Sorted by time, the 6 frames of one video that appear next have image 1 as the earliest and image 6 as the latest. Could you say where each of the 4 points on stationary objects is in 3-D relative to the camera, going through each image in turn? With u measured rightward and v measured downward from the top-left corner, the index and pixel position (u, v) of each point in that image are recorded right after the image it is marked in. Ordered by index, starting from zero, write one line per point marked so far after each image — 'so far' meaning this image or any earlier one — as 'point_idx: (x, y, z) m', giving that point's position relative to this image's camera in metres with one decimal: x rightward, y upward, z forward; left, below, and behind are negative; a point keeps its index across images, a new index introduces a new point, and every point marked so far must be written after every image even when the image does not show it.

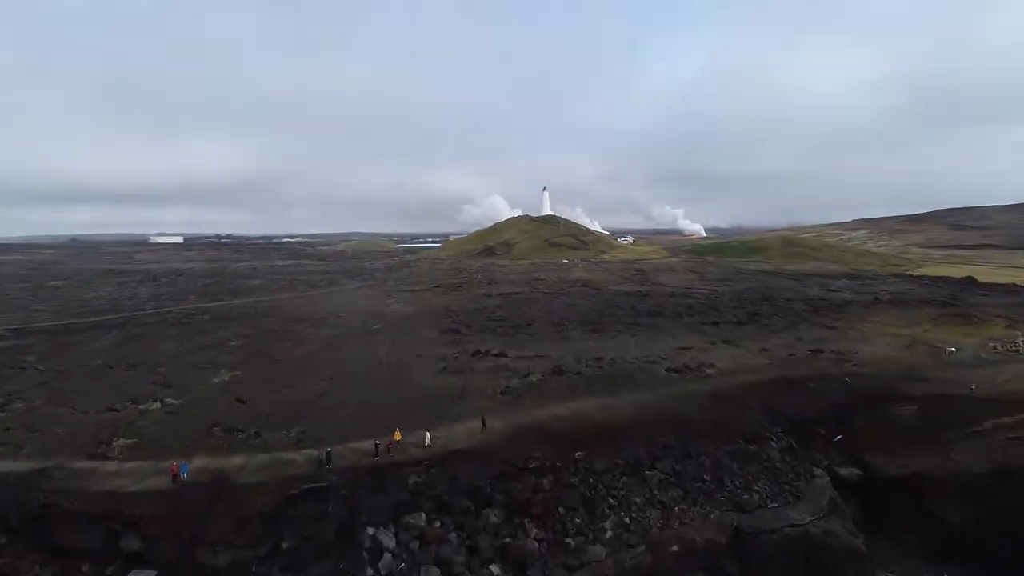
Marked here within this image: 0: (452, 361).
0: (-1.7, -2.1, +18.9) m
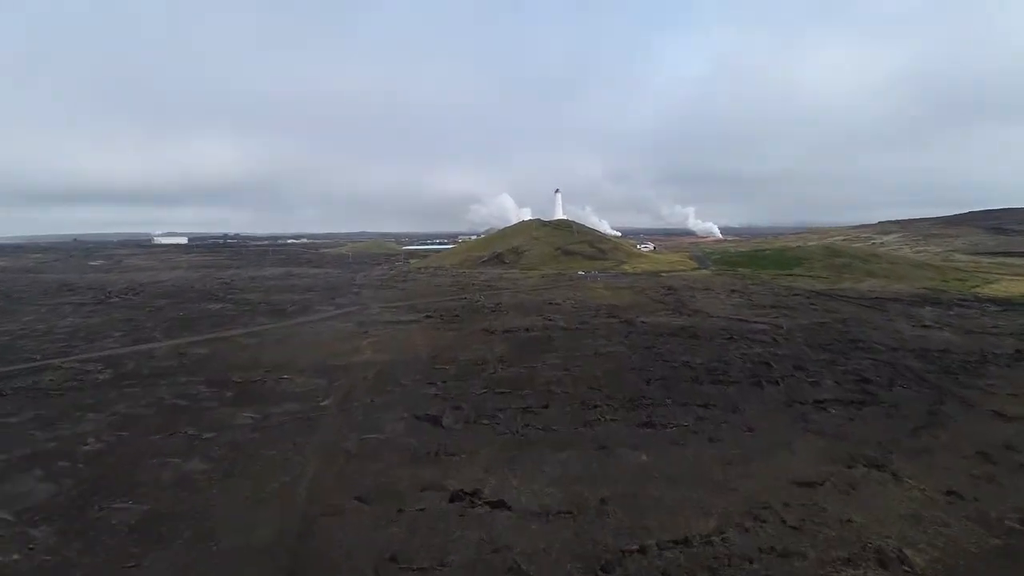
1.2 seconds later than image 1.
0: (-1.6, -3.7, +10.6) m
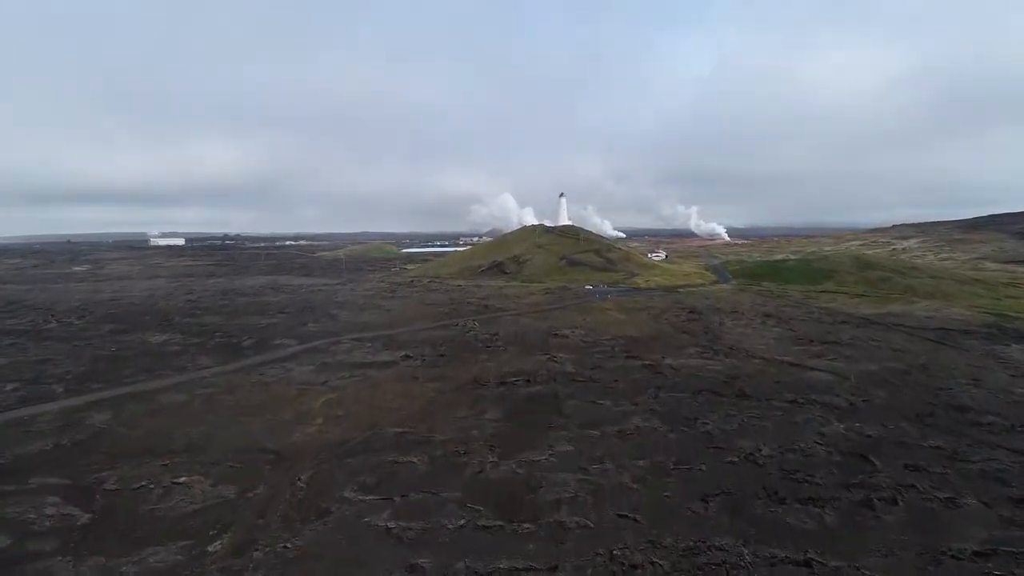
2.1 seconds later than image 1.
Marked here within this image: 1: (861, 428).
0: (-1.8, -5.2, +4.1) m
1: (+9.5, -3.8, +18.5) m
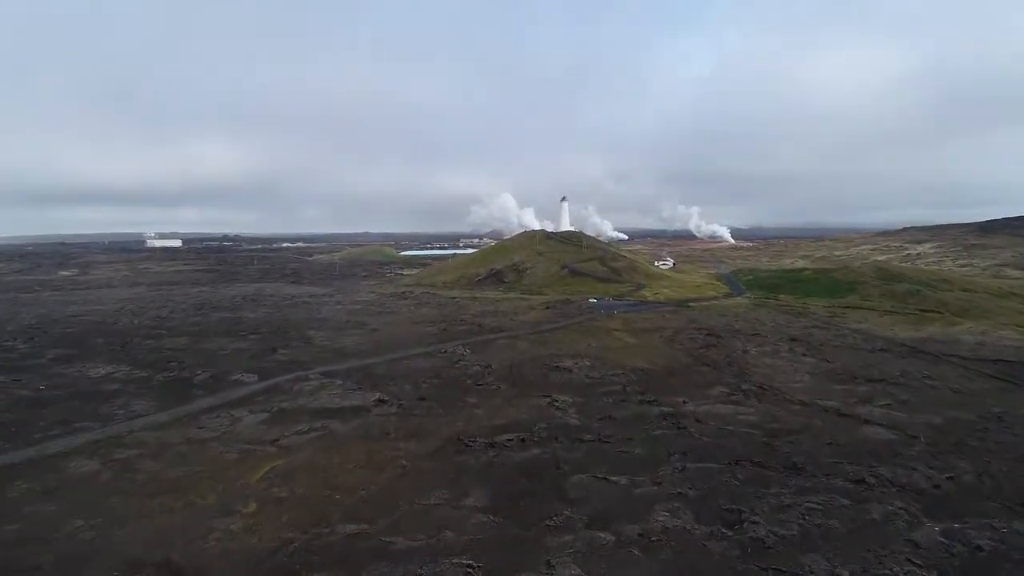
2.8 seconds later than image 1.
0: (-2.1, -6.4, -0.5) m
1: (+9.2, -5.0, +13.9) m
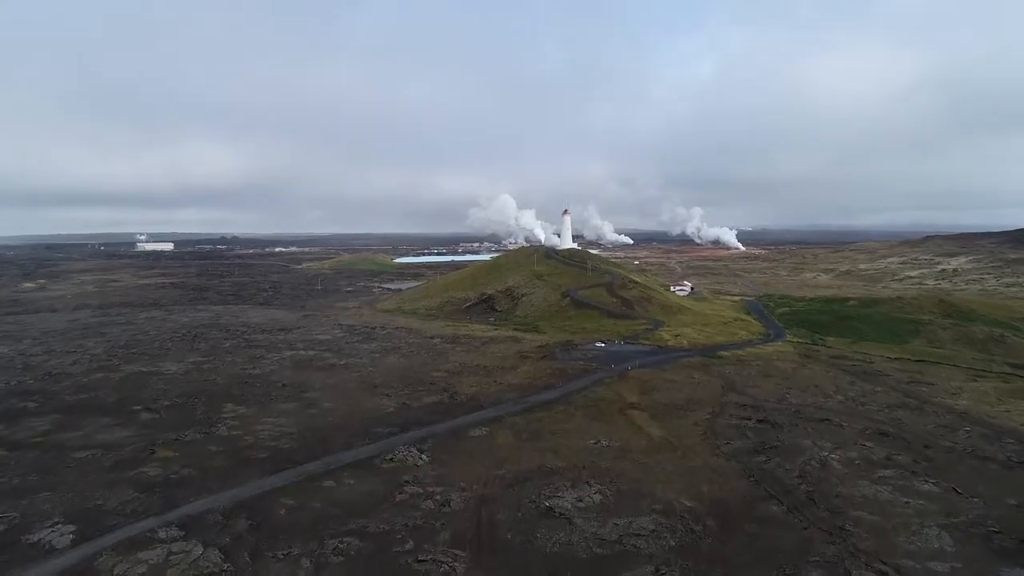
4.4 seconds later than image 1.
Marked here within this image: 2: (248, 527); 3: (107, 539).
0: (-3.2, -9.3, -11.3) m
1: (+8.2, -7.9, +3.0) m
2: (-7.6, -6.7, +19.4) m
3: (-10.9, -6.8, +18.2) m
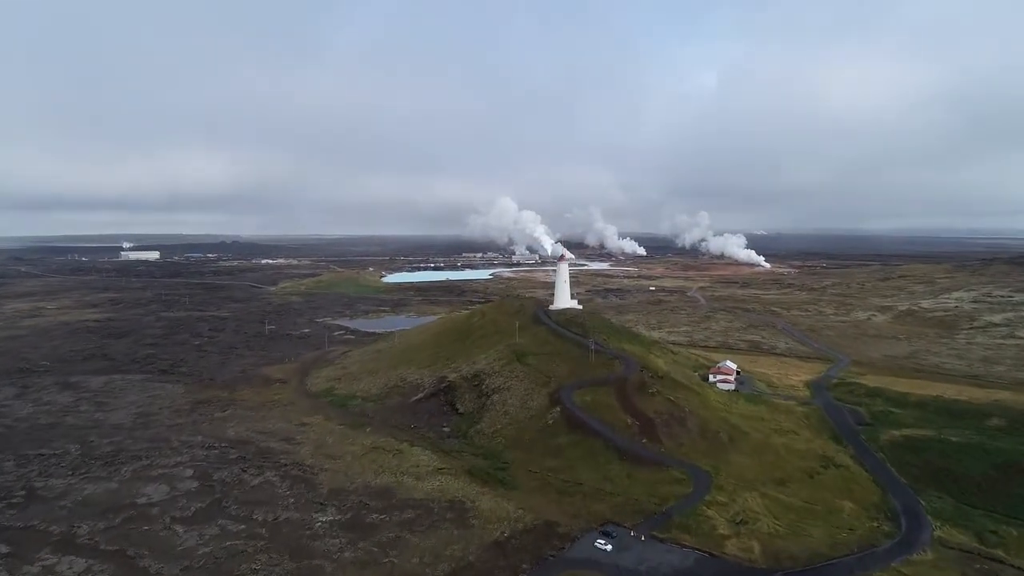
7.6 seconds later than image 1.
0: (-6.8, -15.5, -32.7) m
1: (+4.7, -14.2, -18.6) m
2: (-10.7, -12.9, -1.9) m
3: (-14.1, -12.9, -3.0) m
